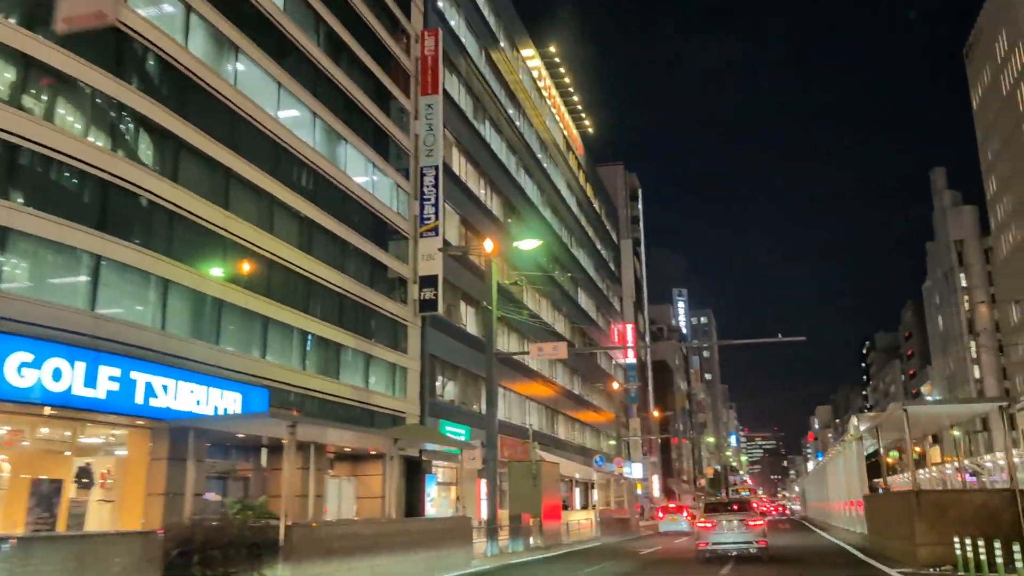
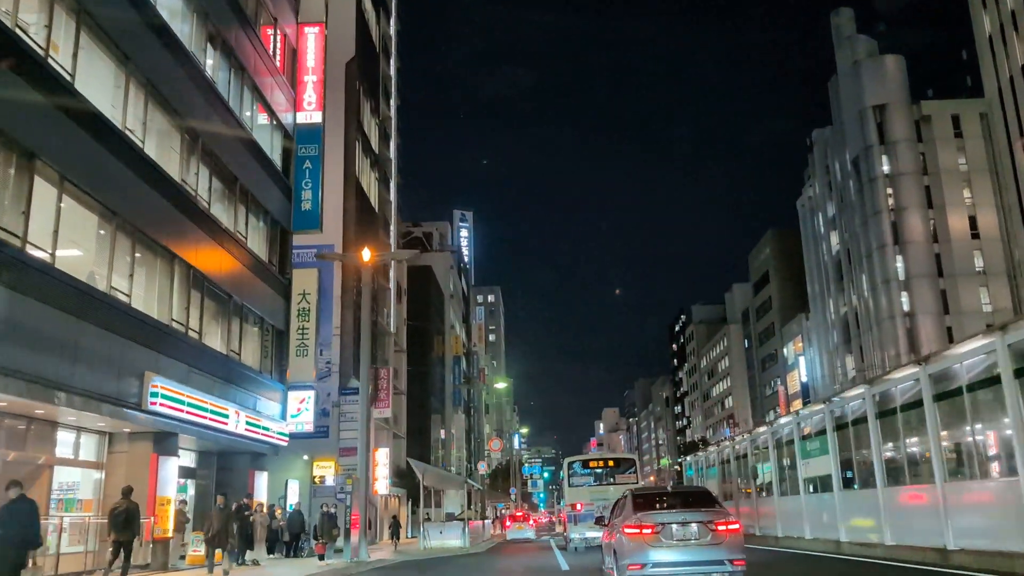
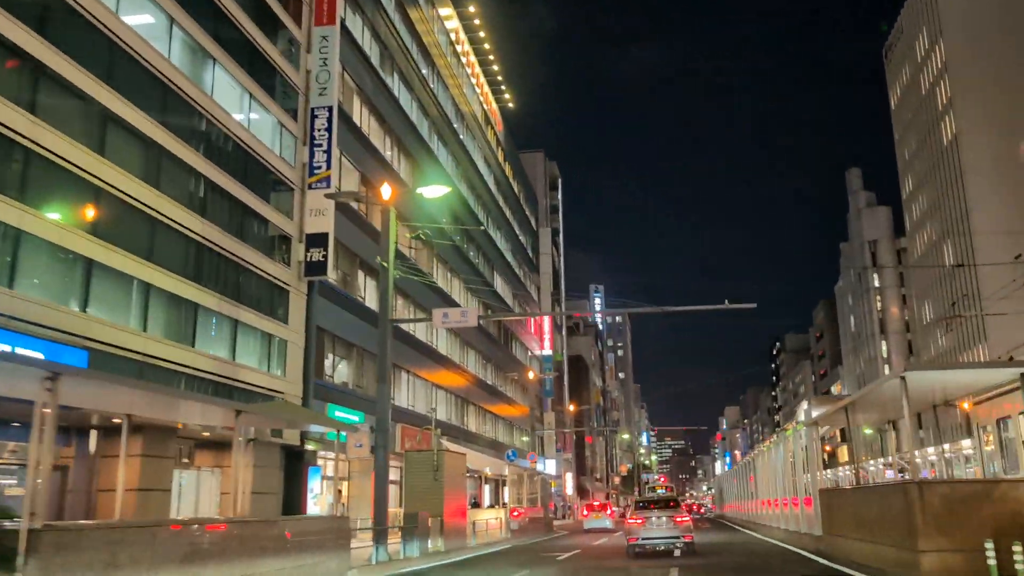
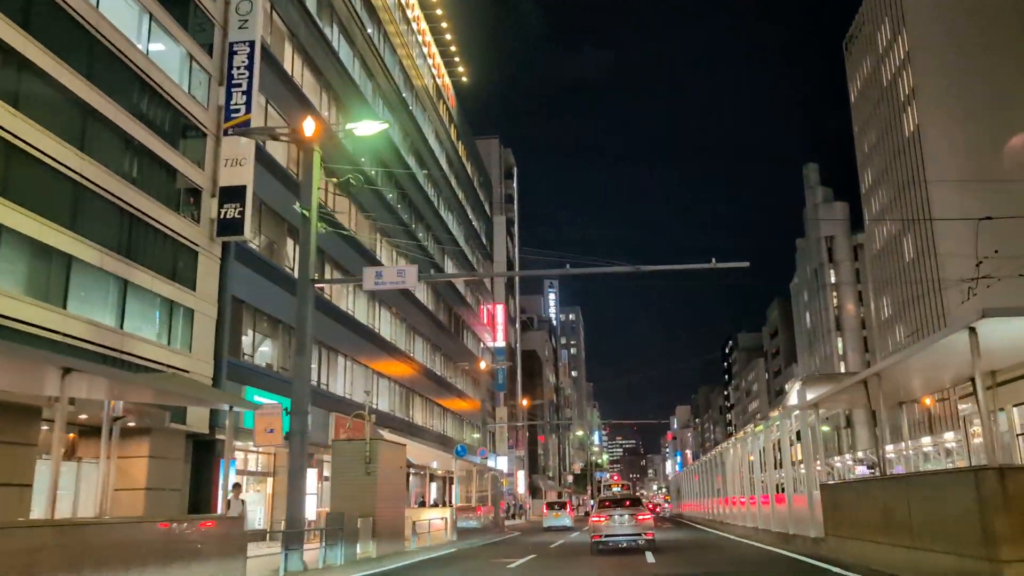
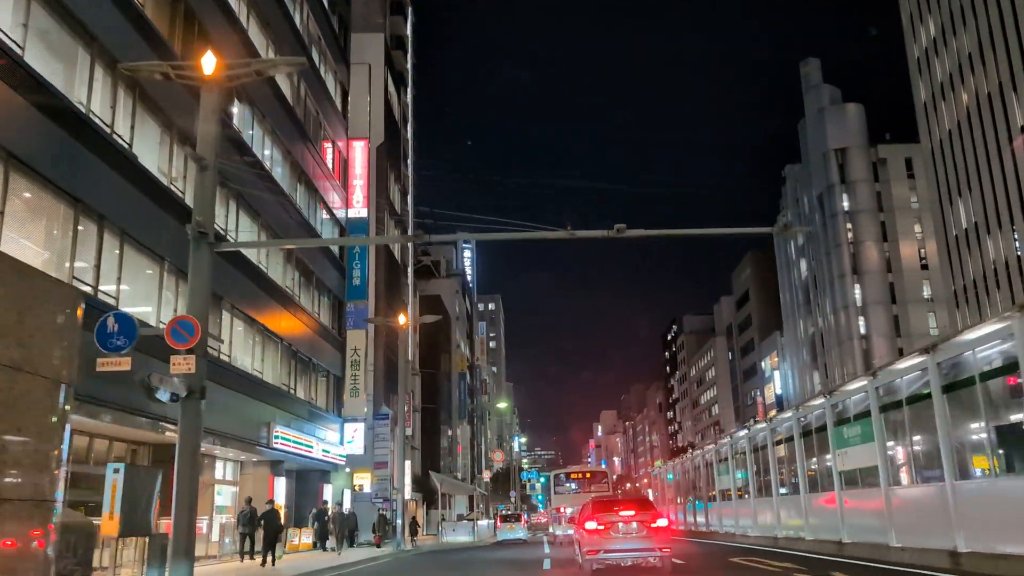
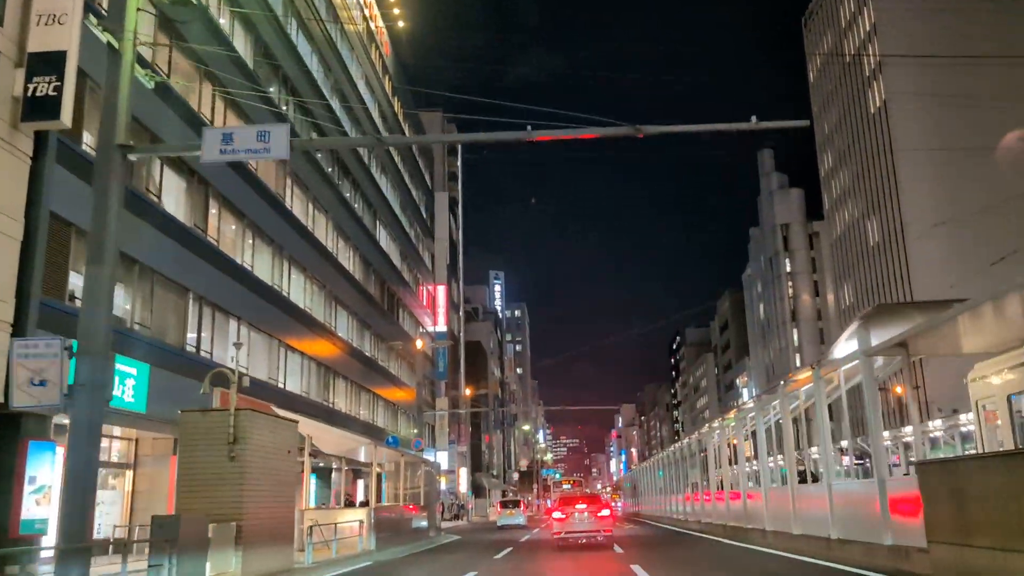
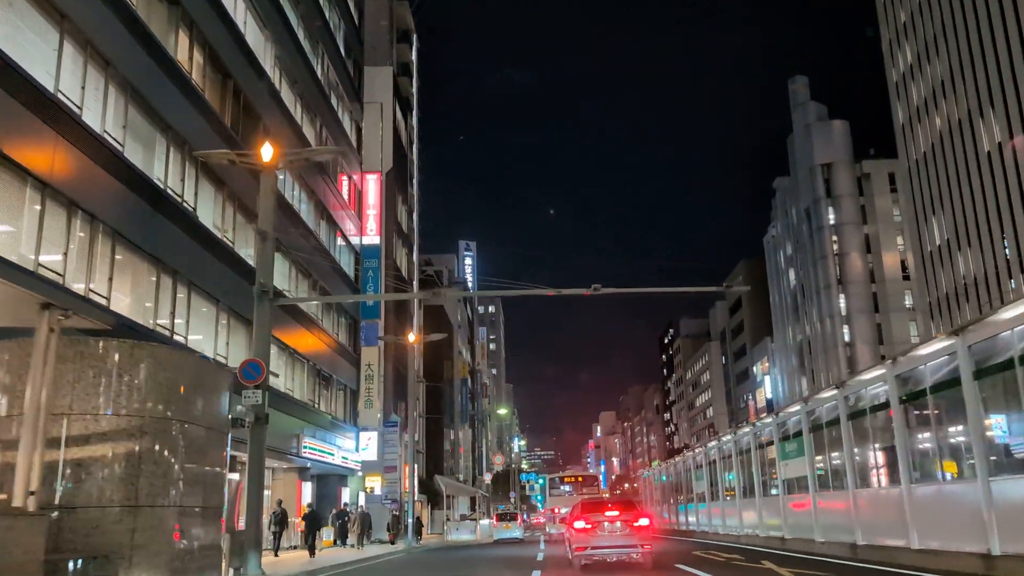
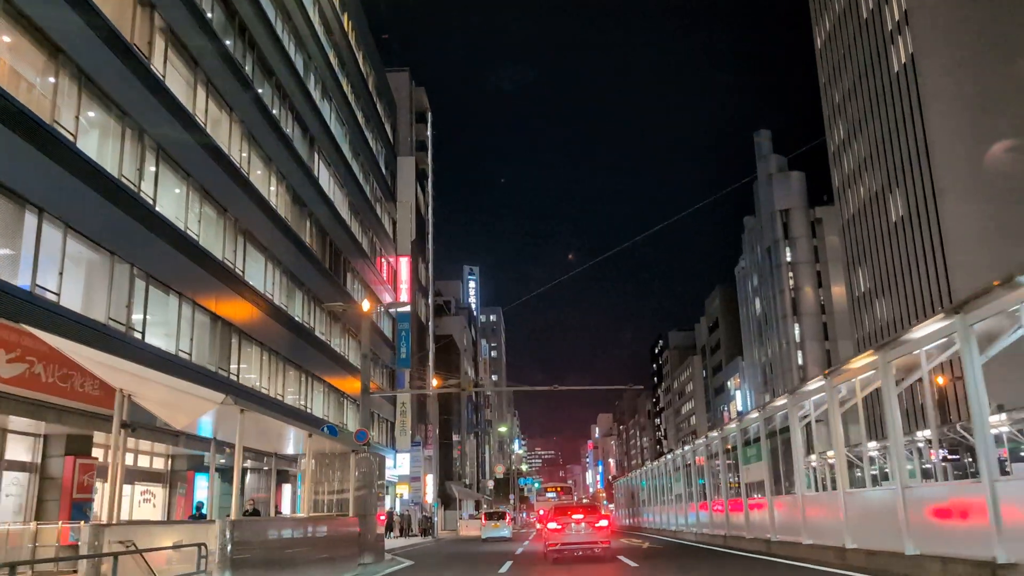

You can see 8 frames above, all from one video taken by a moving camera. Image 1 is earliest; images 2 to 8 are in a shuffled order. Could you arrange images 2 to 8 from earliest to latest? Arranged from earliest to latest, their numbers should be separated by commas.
3, 4, 6, 8, 7, 5, 2
